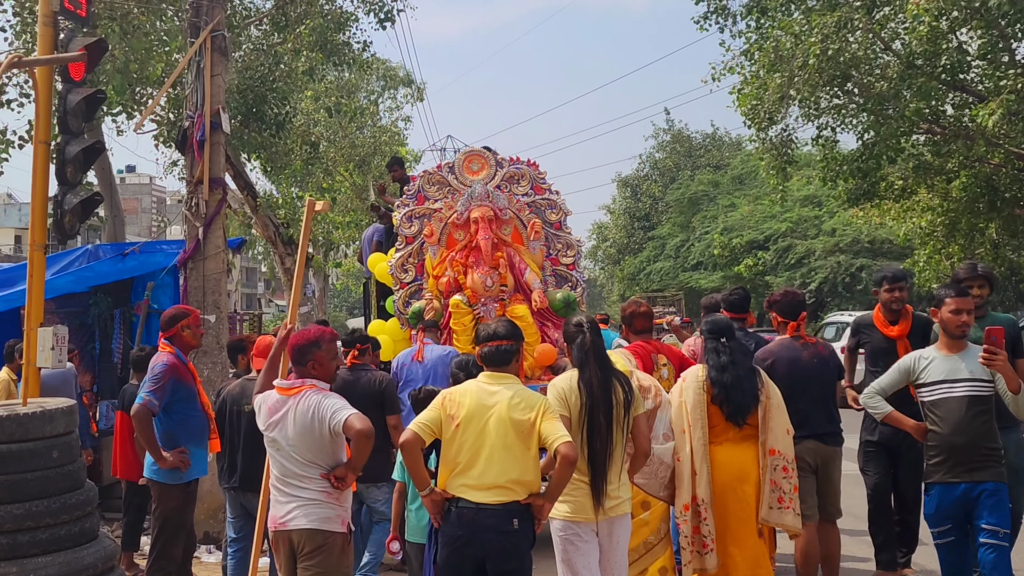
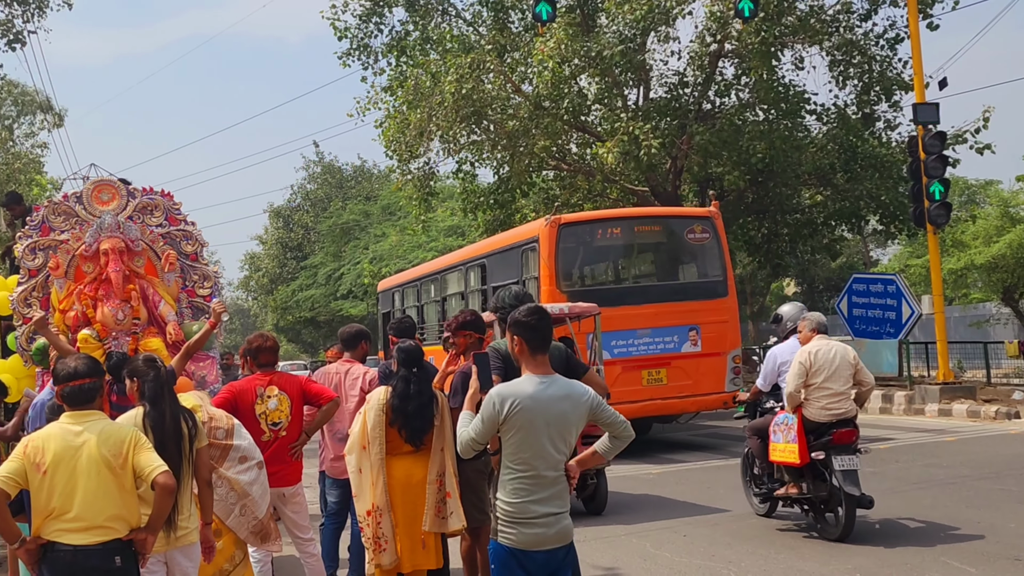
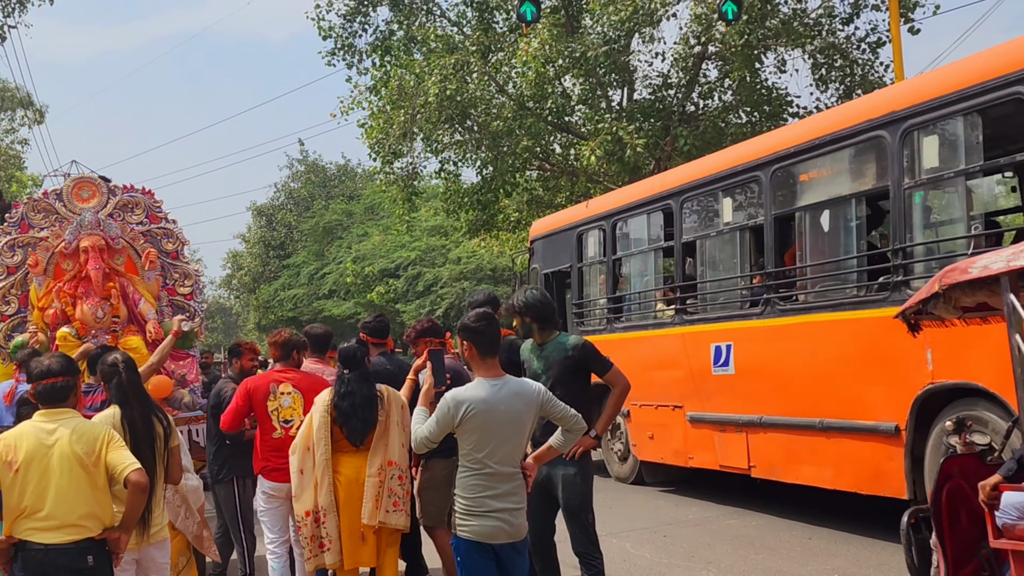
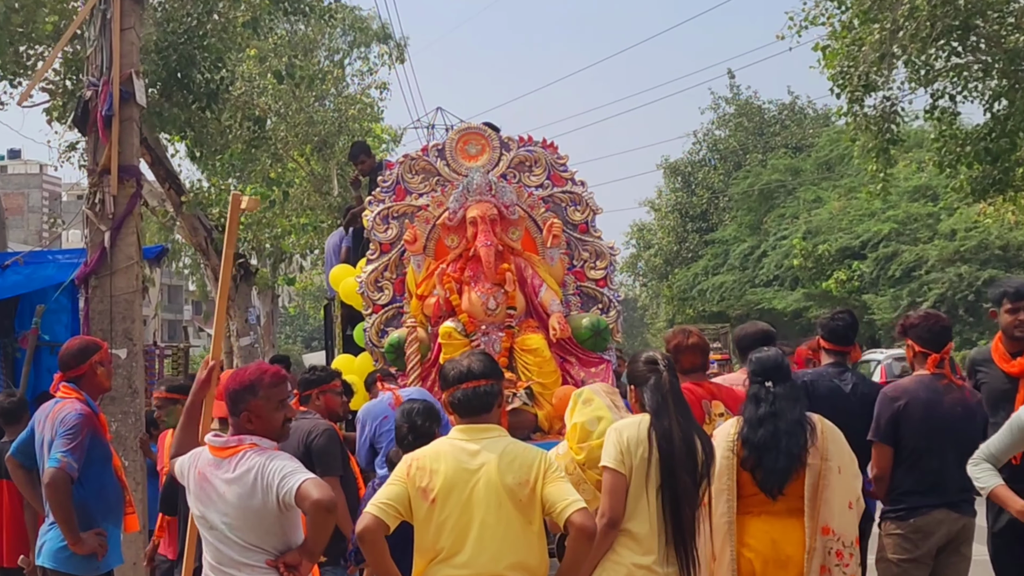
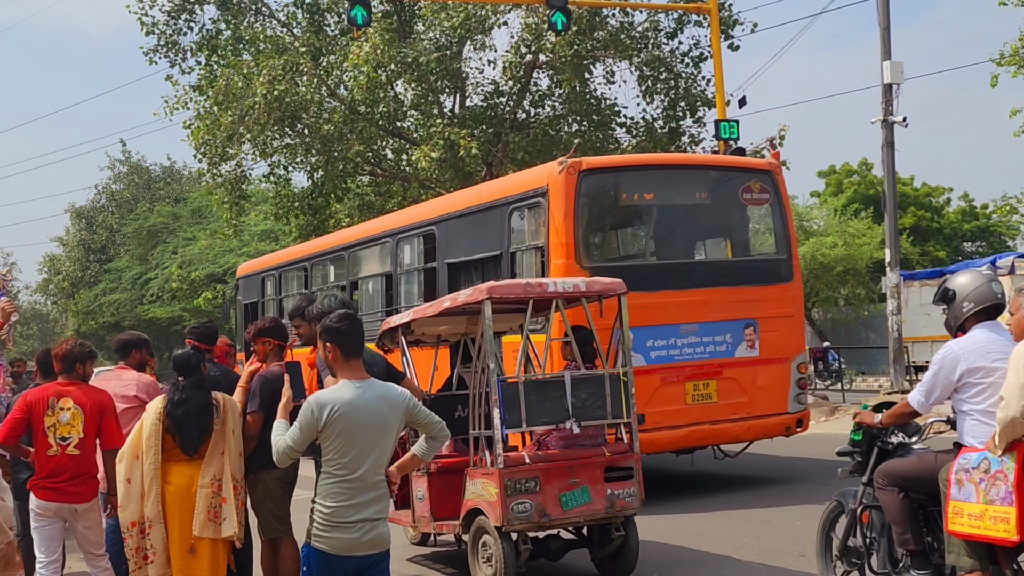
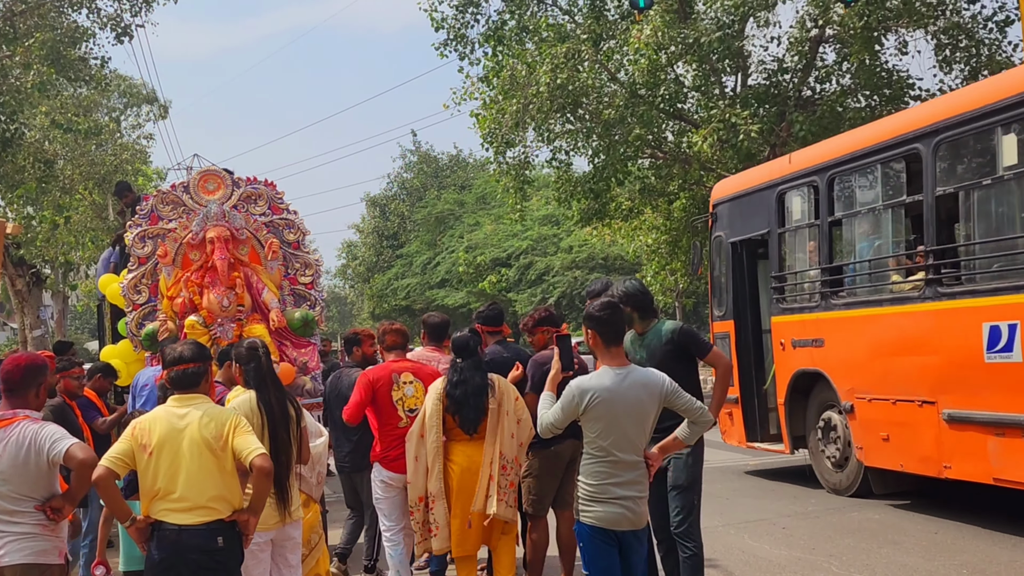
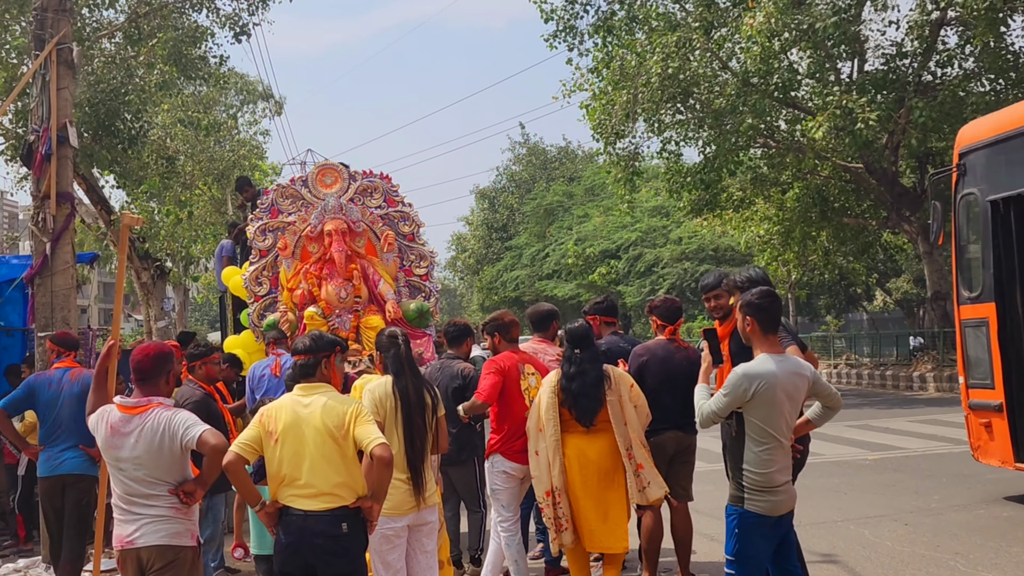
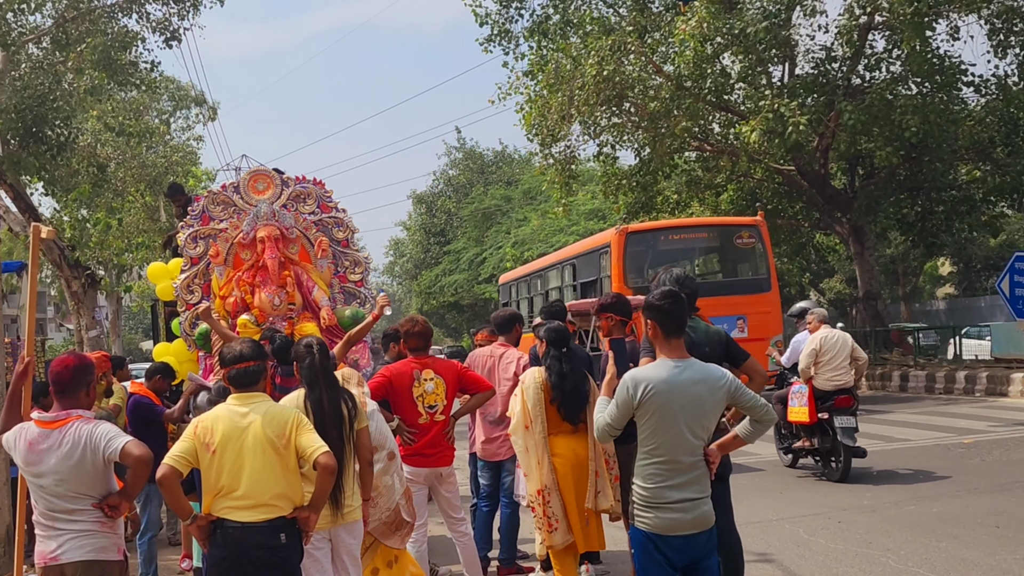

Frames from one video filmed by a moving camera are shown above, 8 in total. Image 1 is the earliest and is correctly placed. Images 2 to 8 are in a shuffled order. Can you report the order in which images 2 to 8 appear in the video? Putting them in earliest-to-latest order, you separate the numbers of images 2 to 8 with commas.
4, 7, 6, 3, 5, 2, 8
